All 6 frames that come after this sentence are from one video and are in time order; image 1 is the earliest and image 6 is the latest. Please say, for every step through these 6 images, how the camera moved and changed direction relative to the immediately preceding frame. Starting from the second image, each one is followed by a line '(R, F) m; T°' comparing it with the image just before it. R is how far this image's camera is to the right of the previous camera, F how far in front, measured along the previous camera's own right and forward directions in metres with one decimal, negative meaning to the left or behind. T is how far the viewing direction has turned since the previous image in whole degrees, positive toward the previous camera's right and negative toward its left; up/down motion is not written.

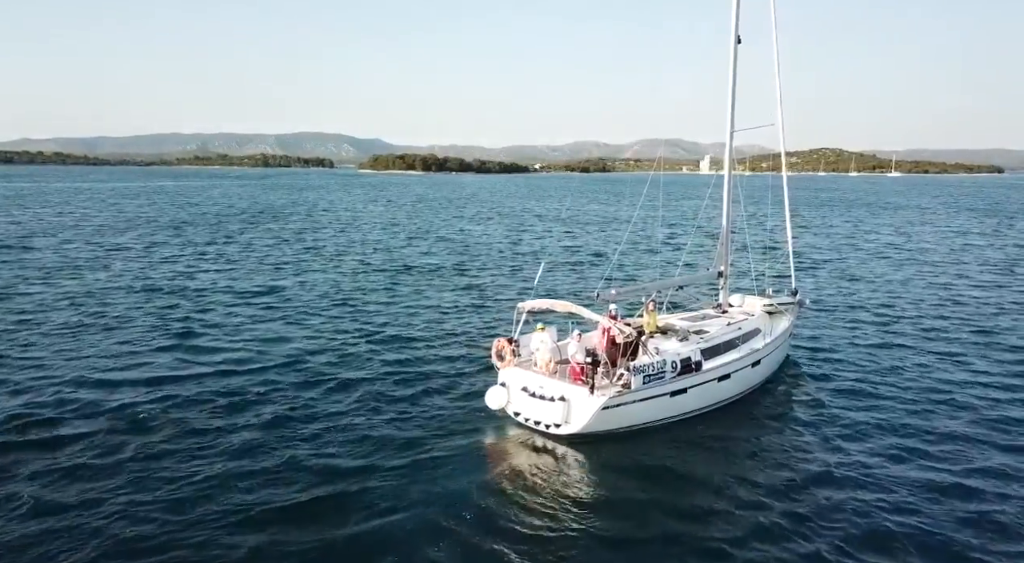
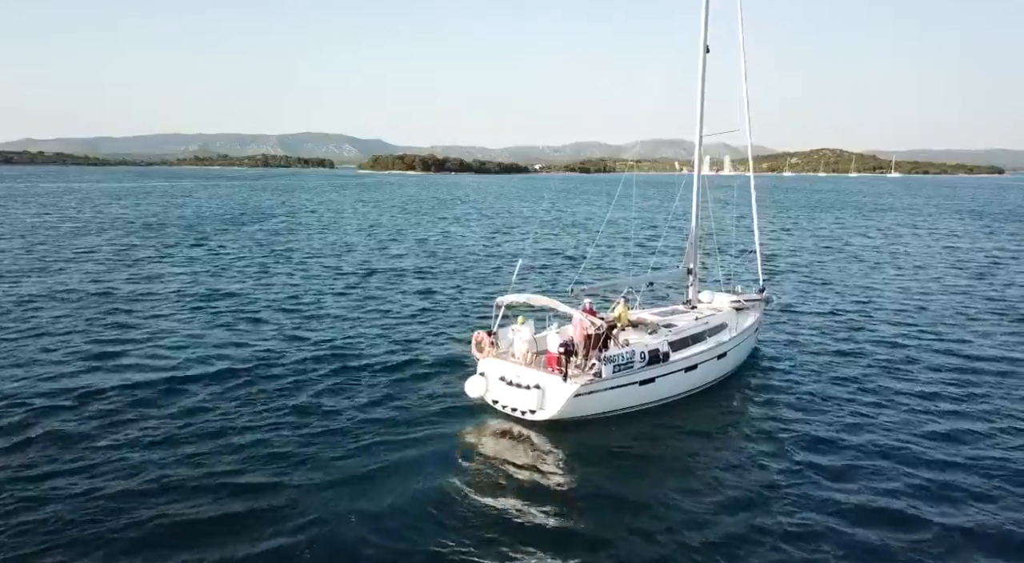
(+0.8, +0.1) m; 0°
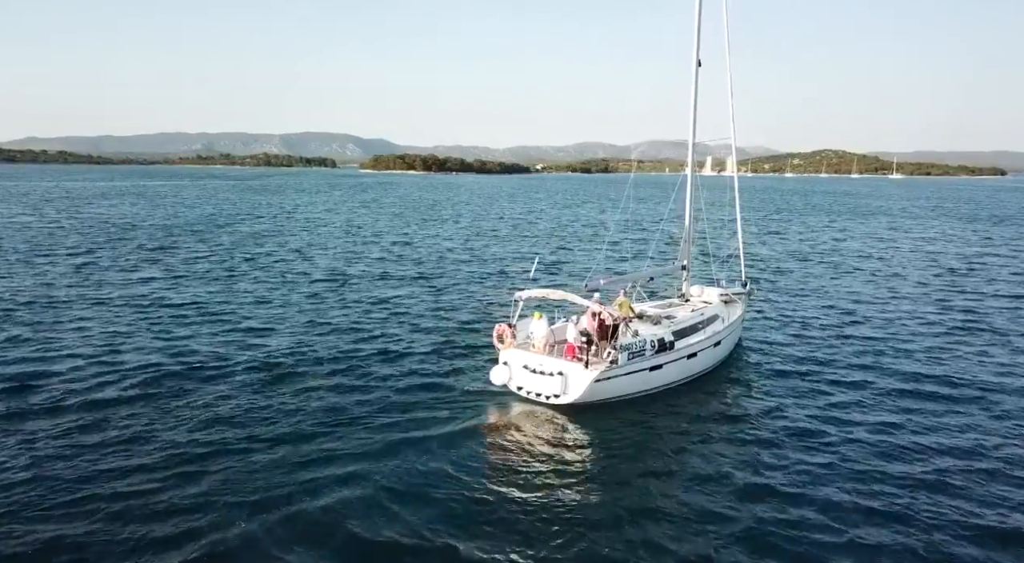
(0.0, -0.9) m; 0°
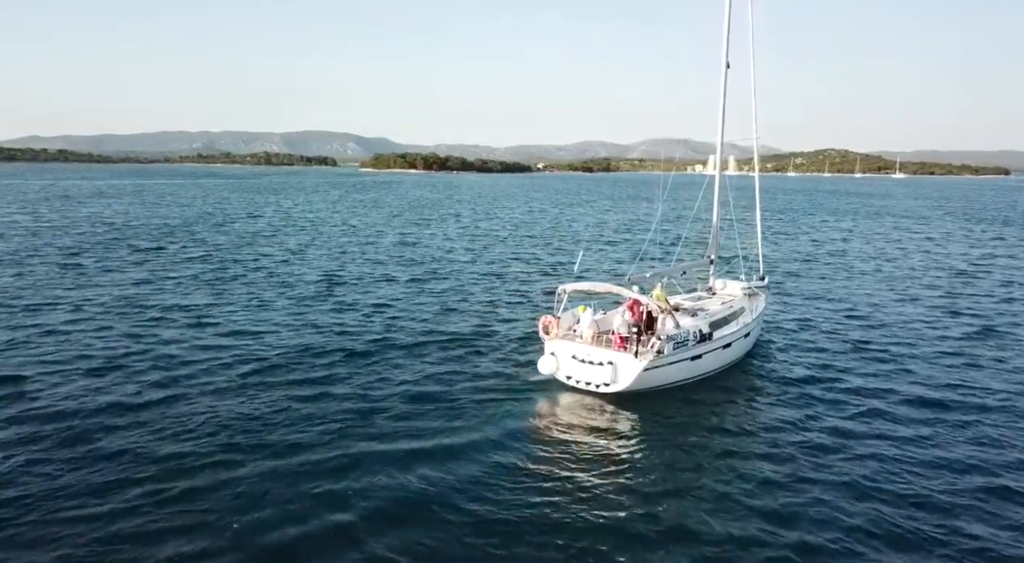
(-1.4, +0.9) m; 0°
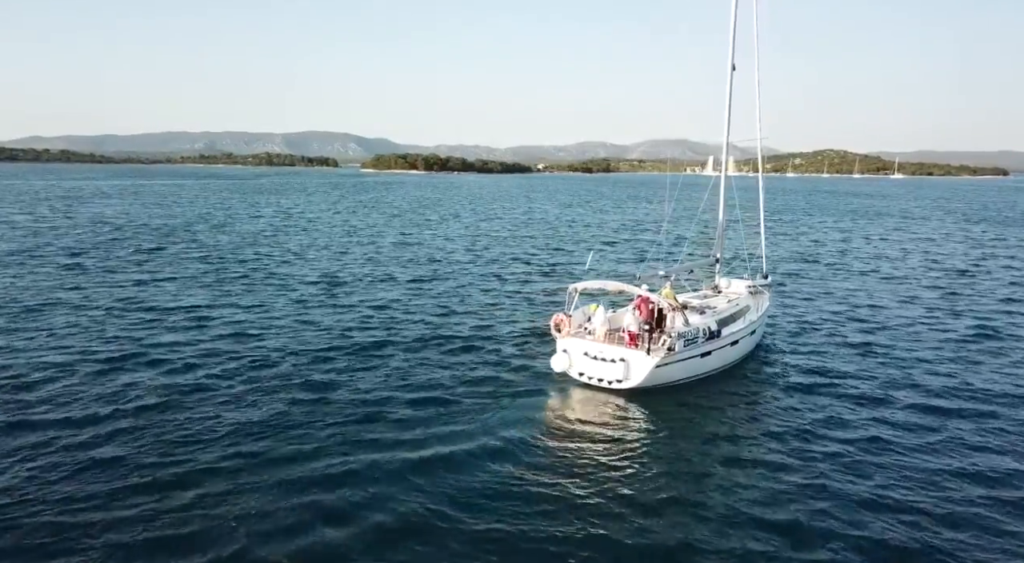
(-0.2, -3.3) m; 0°
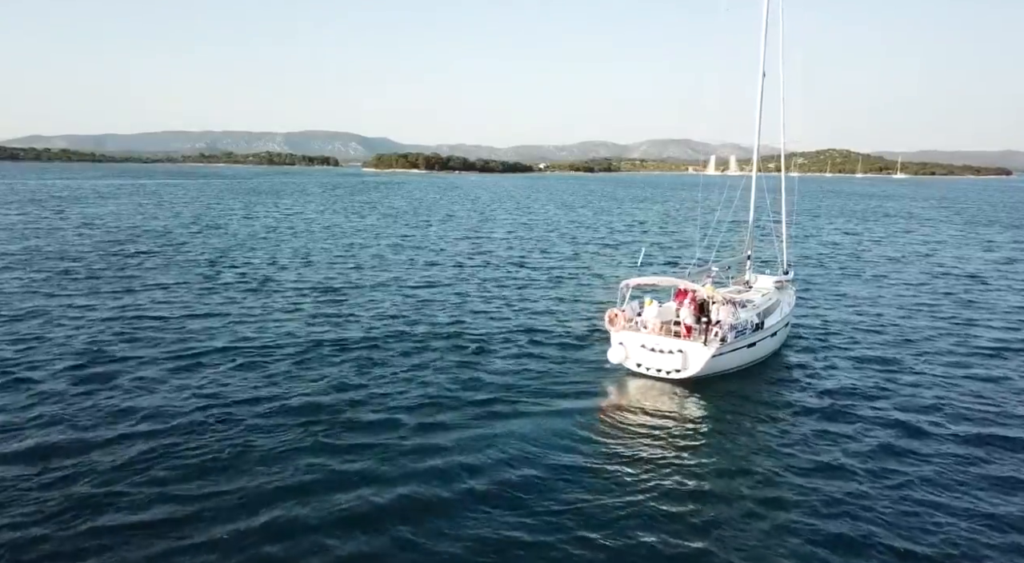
(-0.3, +2.6) m; 0°
